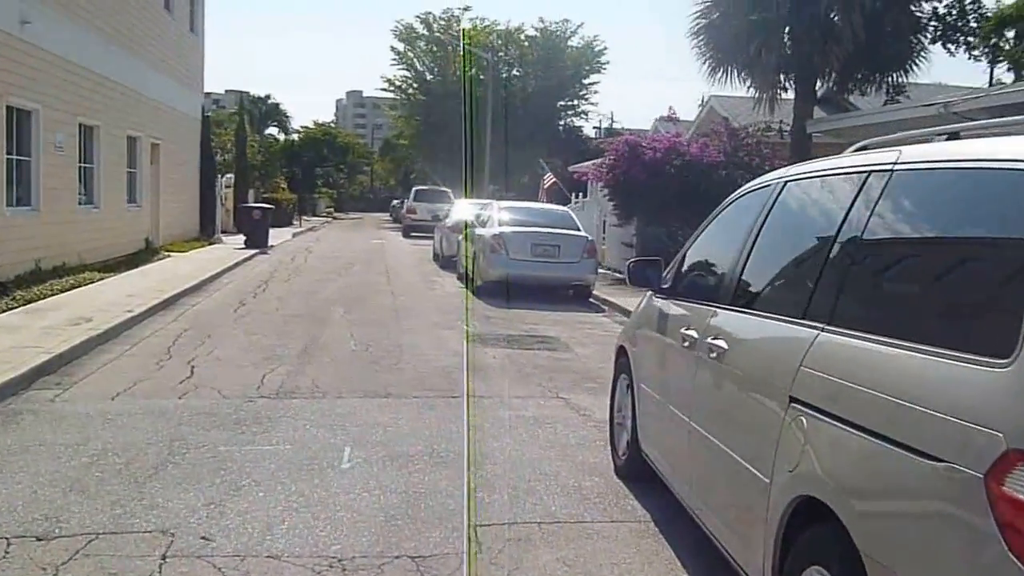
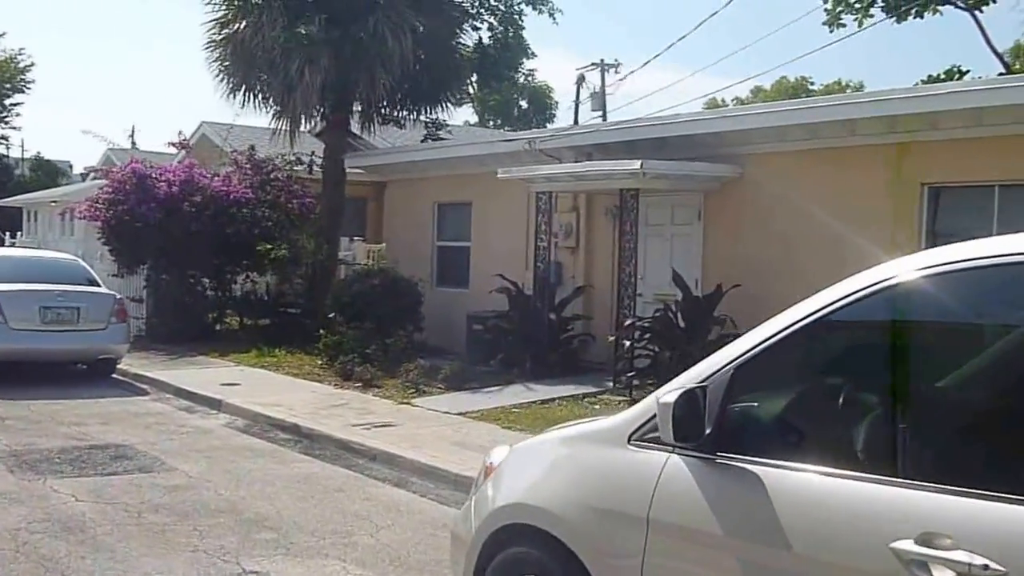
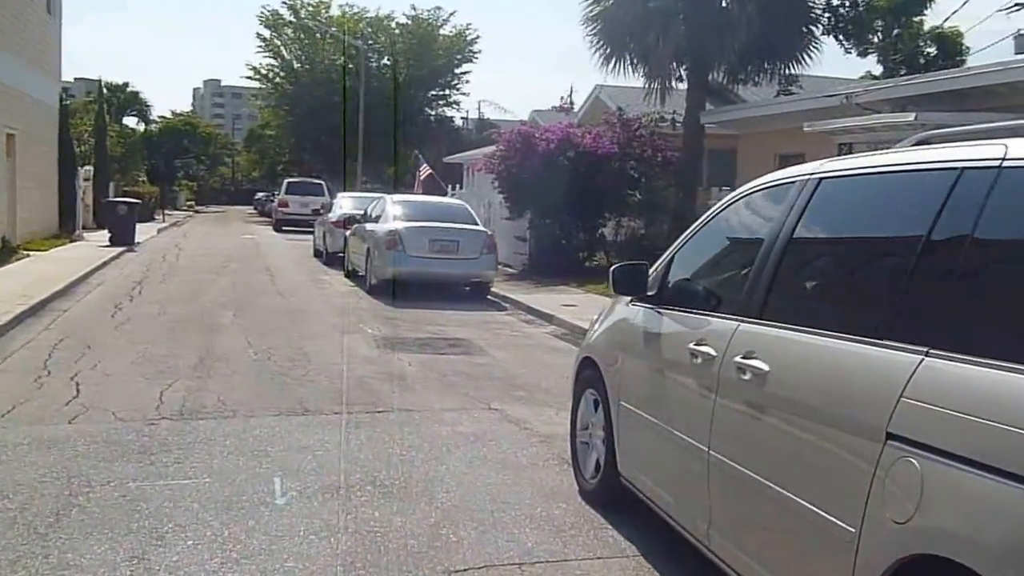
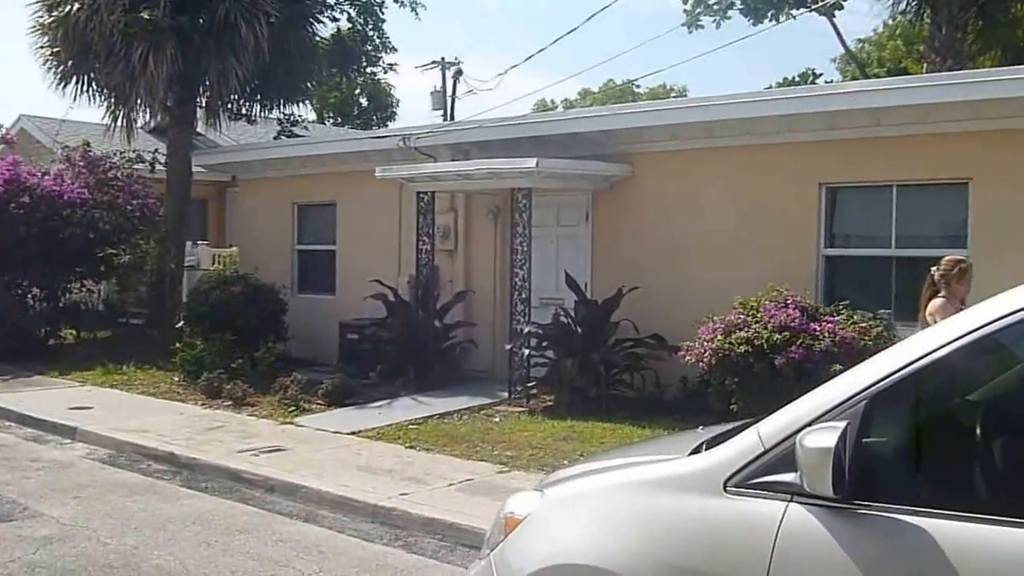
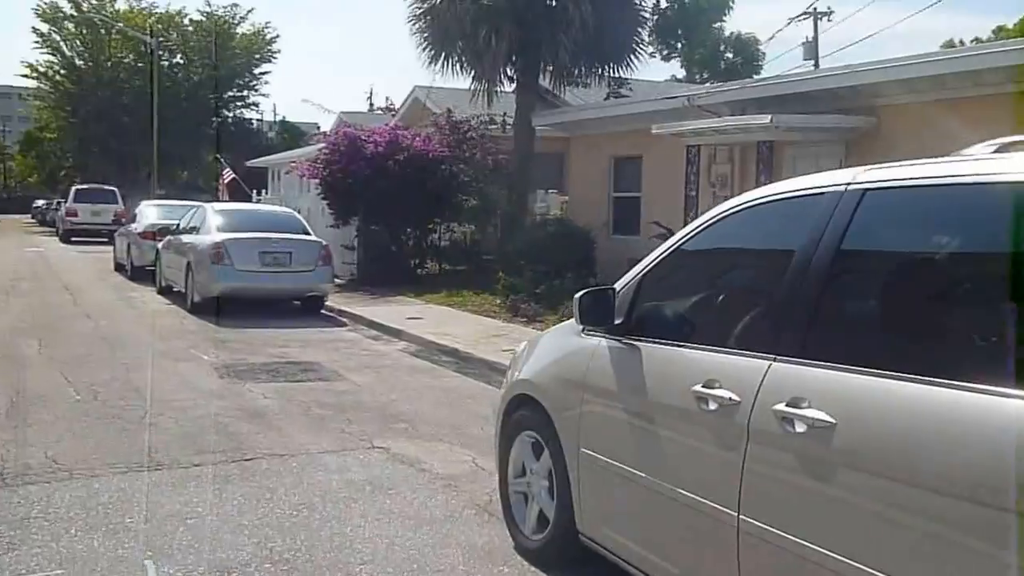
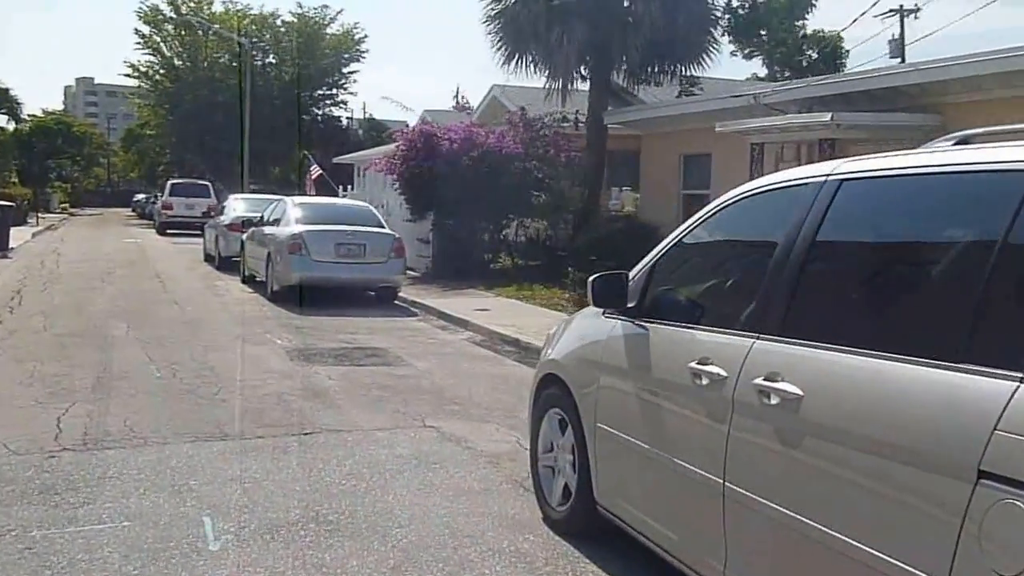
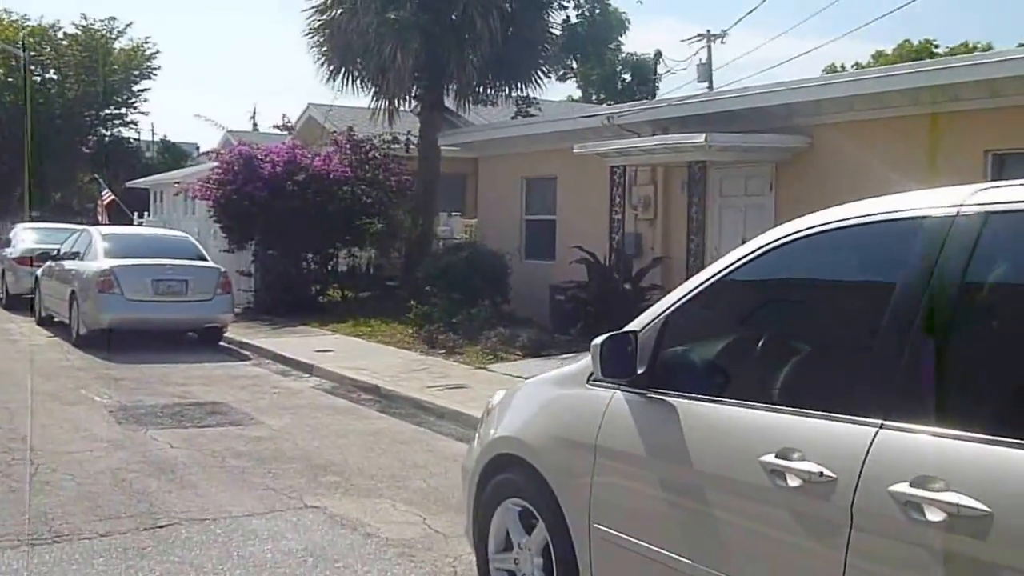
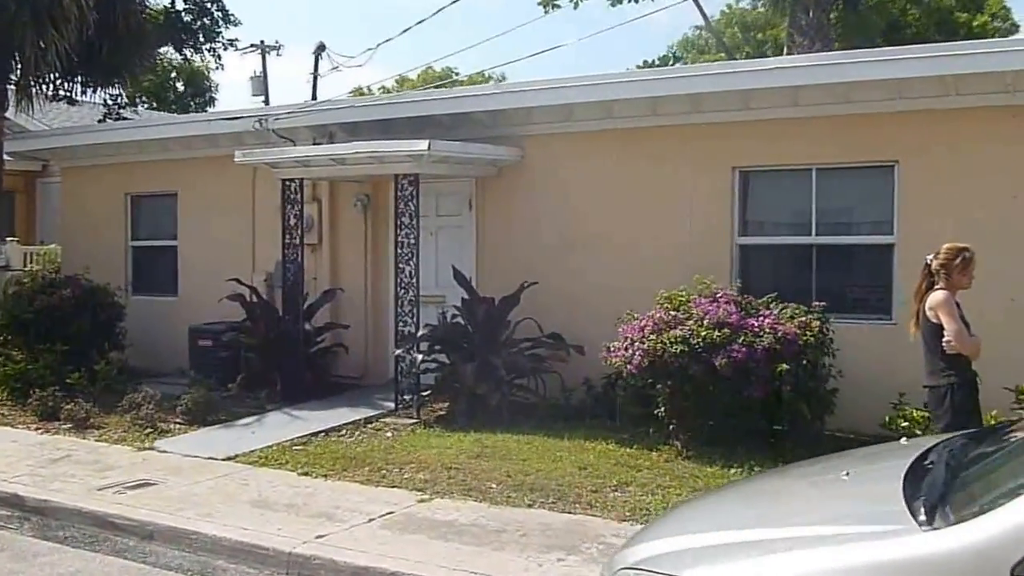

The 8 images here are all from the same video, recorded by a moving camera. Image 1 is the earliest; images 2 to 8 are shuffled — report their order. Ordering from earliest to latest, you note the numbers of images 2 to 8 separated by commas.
3, 6, 5, 7, 2, 4, 8
